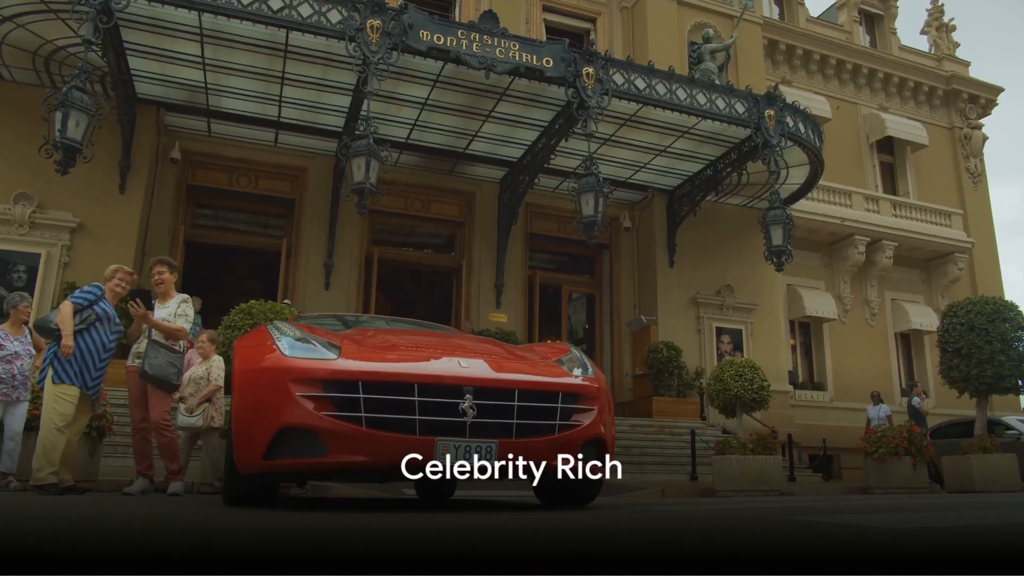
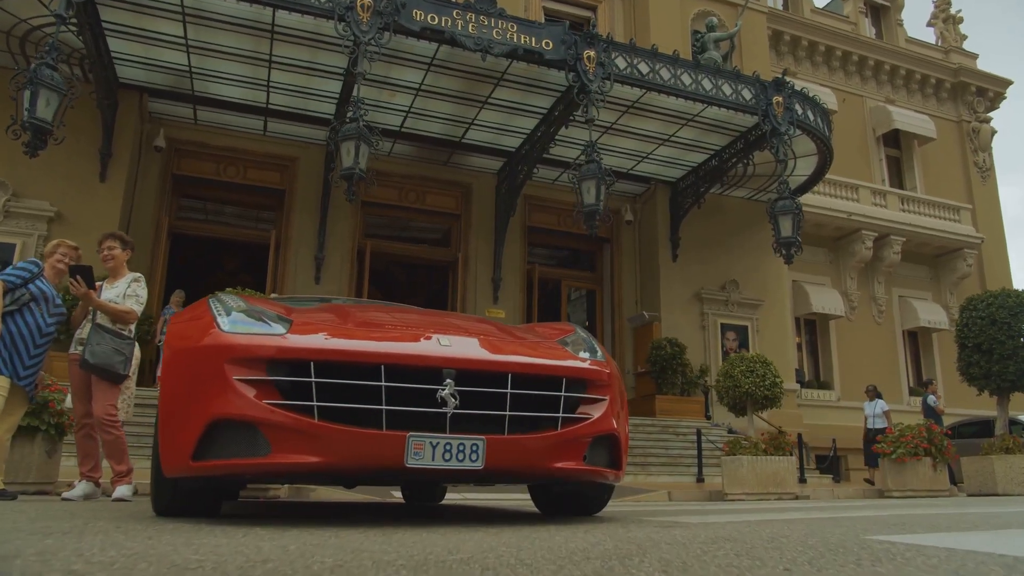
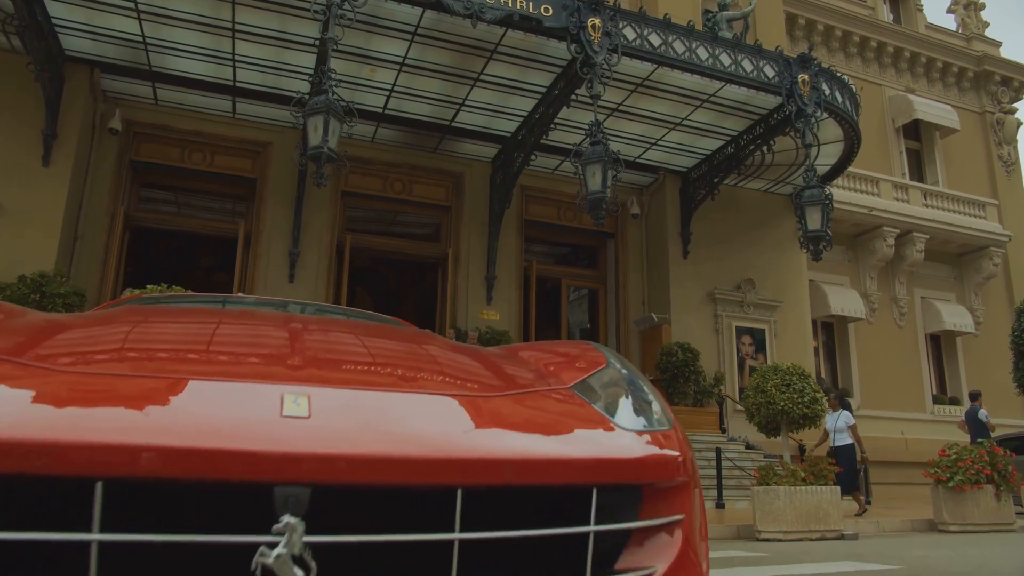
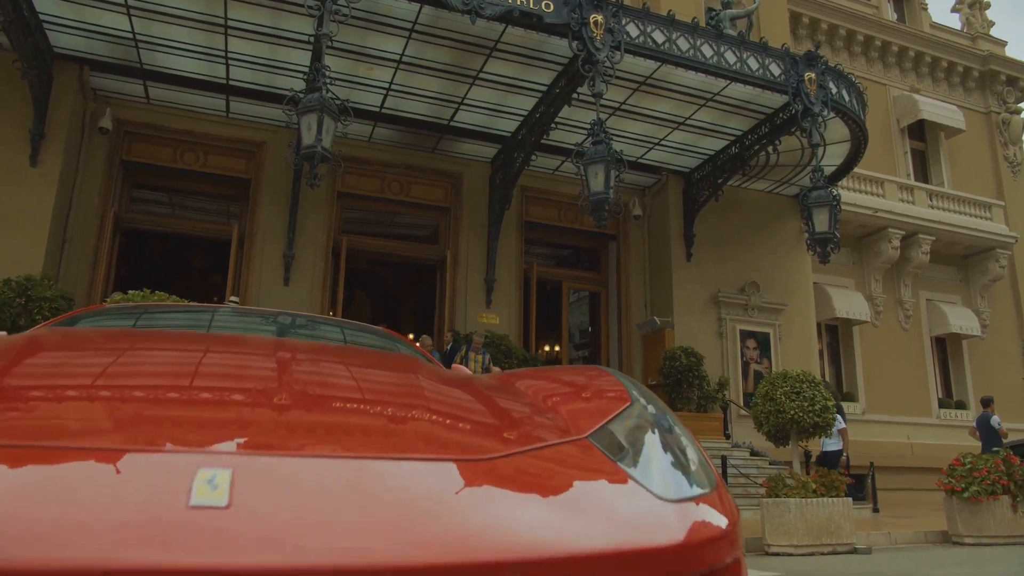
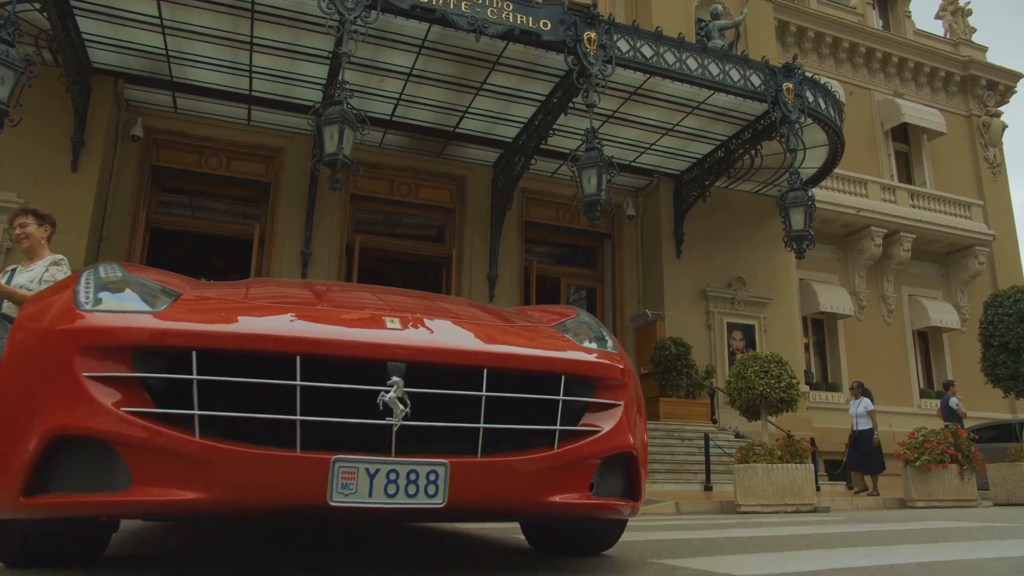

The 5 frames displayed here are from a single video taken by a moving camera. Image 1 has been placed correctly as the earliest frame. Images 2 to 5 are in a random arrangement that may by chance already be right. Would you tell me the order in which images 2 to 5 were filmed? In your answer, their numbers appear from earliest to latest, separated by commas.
2, 5, 3, 4
